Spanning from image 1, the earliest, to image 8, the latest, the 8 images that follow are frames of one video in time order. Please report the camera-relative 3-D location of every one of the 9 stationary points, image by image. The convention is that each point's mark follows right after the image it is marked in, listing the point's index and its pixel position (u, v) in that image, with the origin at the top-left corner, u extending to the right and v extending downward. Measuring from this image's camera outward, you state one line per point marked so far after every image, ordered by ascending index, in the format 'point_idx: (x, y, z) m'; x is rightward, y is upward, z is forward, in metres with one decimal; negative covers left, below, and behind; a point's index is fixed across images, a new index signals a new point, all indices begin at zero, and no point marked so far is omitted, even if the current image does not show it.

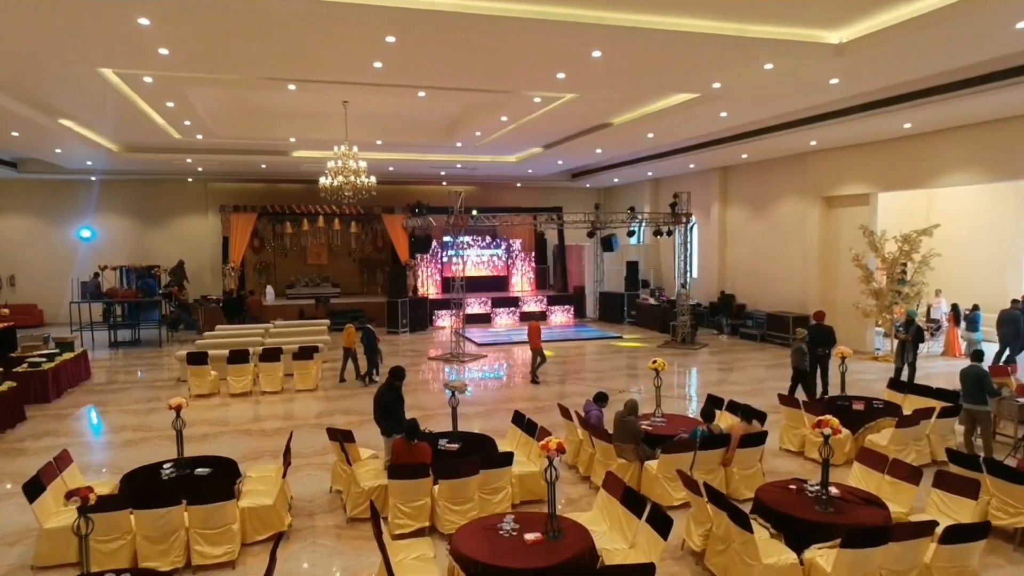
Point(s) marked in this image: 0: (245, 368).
0: (-3.8, -1.2, +10.3) m
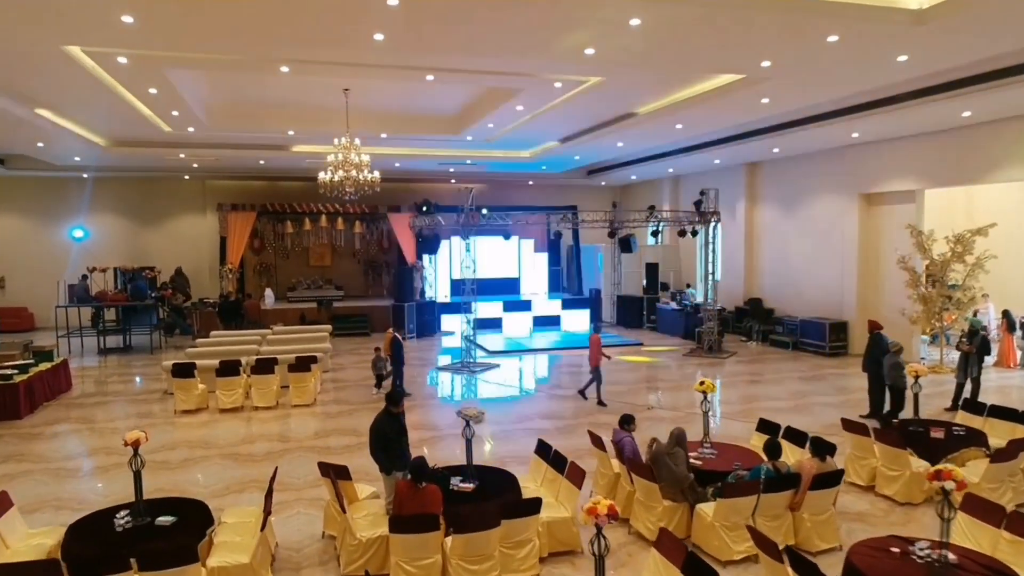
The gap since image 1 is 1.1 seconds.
0: (-3.6, -1.2, +9.4) m
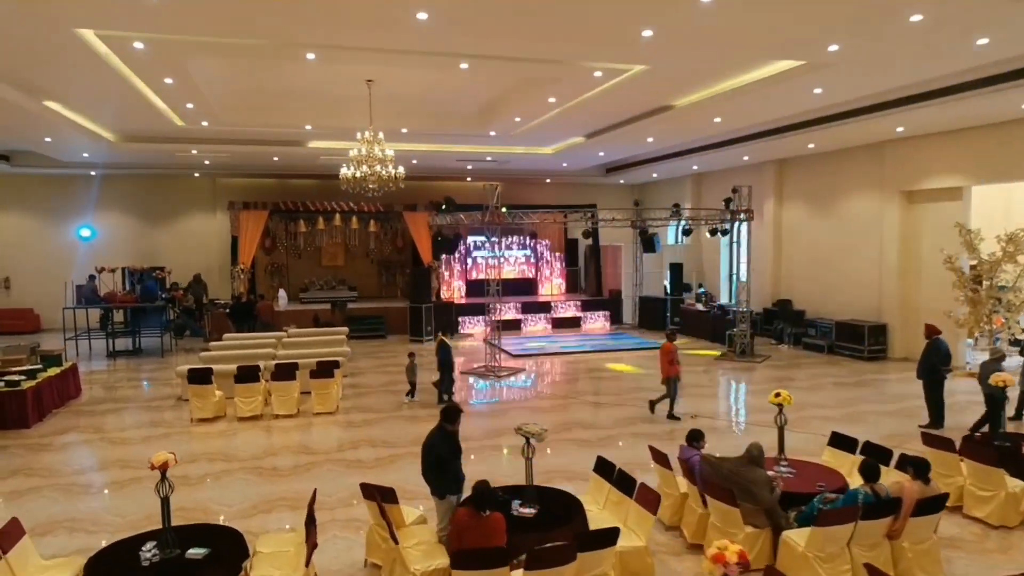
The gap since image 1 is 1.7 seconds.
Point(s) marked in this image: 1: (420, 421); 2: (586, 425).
0: (-3.2, -1.2, +8.9) m
1: (-1.1, -1.6, +8.8) m
2: (+0.9, -1.6, +8.7) m
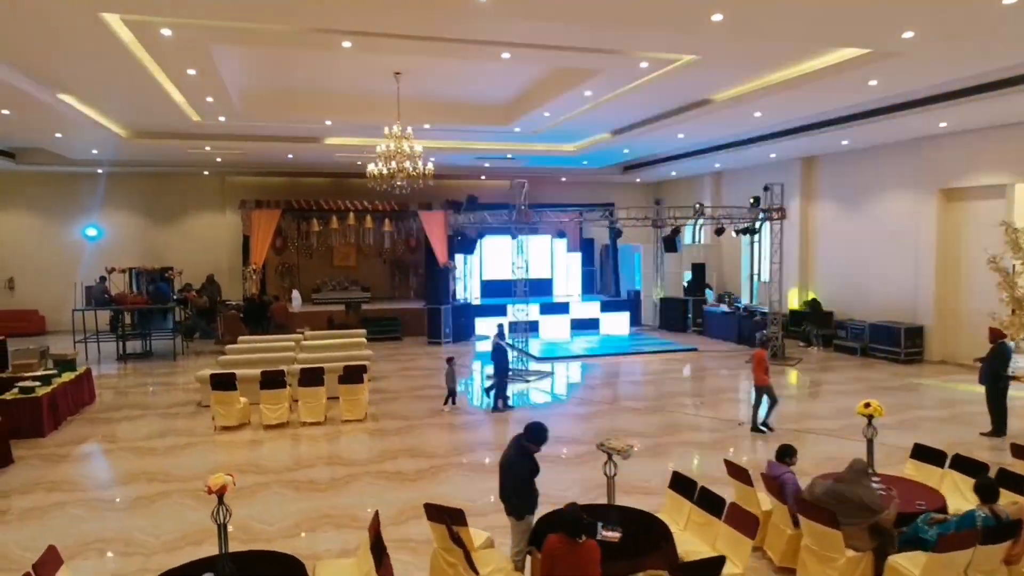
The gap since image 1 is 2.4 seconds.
0: (-2.7, -1.3, +8.5) m
1: (-0.7, -1.6, +8.4) m
2: (+1.3, -1.7, +8.3) m
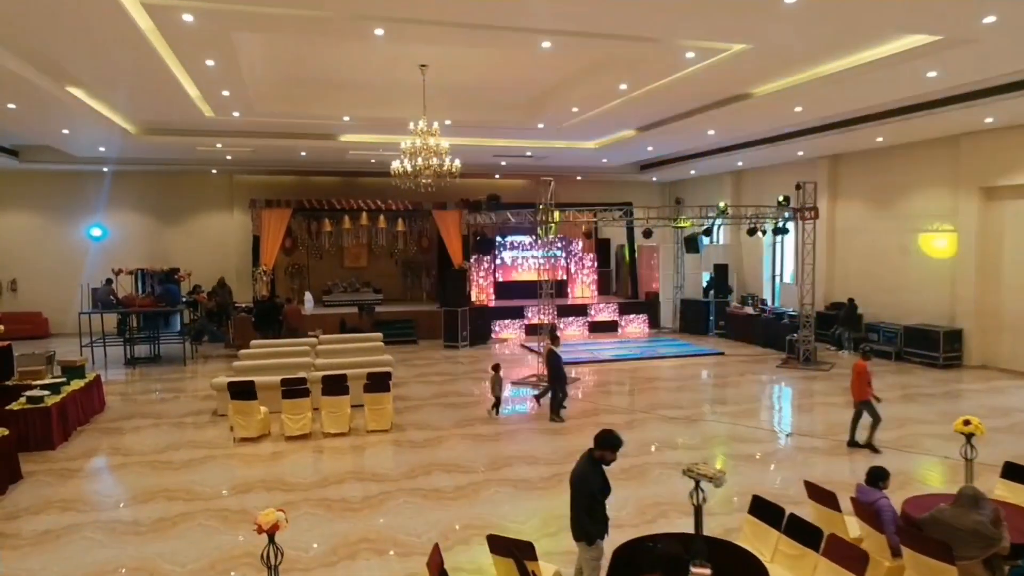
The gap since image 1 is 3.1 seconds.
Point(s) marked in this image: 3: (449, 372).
0: (-2.3, -1.3, +8.0) m
1: (-0.3, -1.7, +8.0) m
2: (+1.7, -1.7, +7.9) m
3: (-1.1, -1.4, +12.1) m
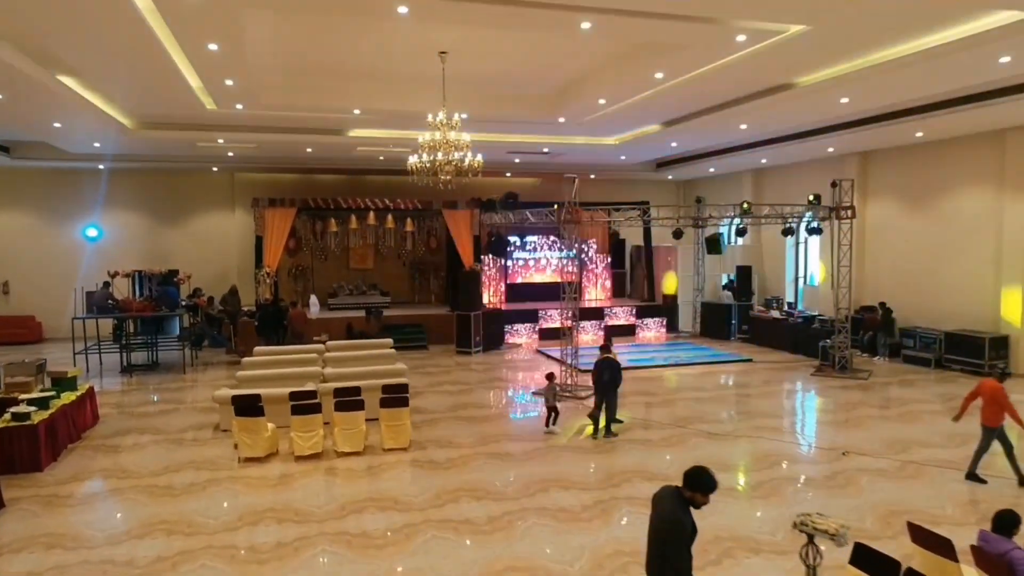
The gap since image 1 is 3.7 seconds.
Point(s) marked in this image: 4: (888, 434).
0: (-2.0, -1.4, +7.3) m
1: (0.0, -1.7, +7.3) m
2: (+2.0, -1.8, +7.2) m
3: (-0.8, -1.5, +11.4) m
4: (+4.3, -1.7, +8.2) m
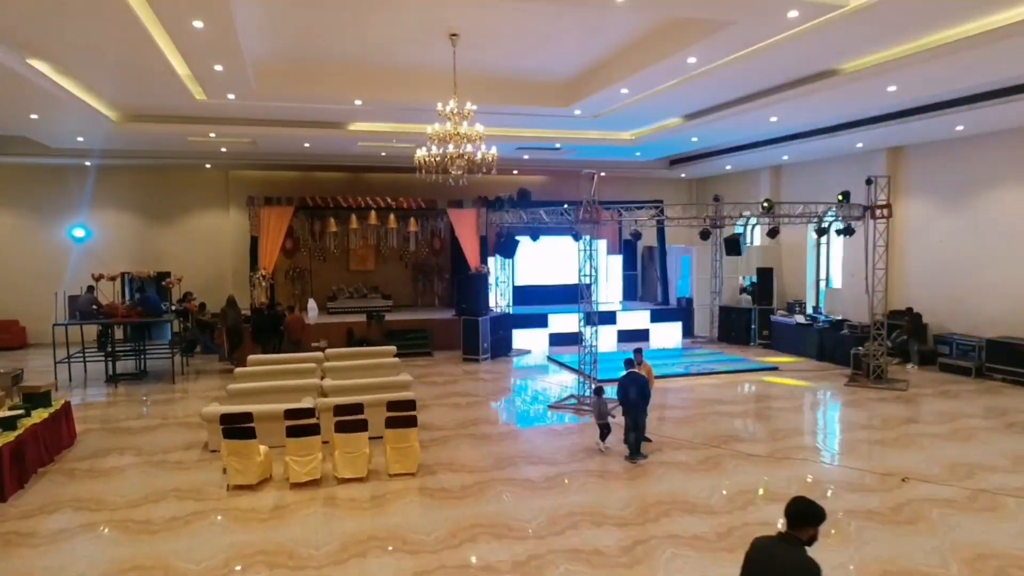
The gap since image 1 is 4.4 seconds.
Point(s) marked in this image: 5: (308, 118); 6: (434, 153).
0: (-1.8, -1.4, +6.6) m
1: (+0.2, -1.8, +6.5) m
2: (+2.2, -1.8, +6.5) m
3: (-0.6, -1.5, +10.7) m
4: (+4.5, -1.8, +7.5) m
5: (-3.1, +2.6, +10.9) m
6: (-0.9, +1.4, +7.8) m
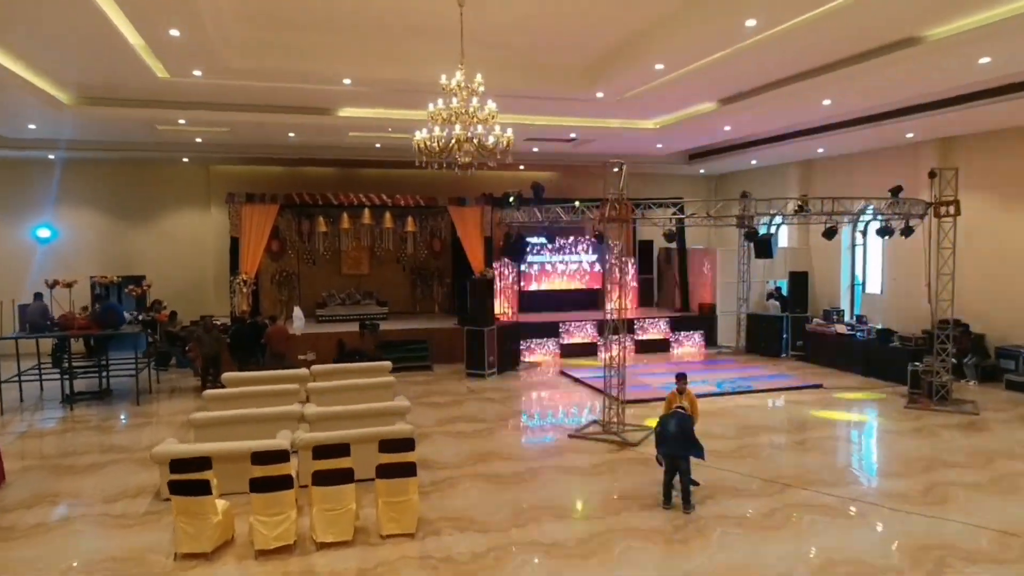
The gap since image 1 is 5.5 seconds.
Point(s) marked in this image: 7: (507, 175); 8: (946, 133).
0: (-1.7, -1.5, +5.2) m
1: (+0.4, -1.9, +5.2) m
2: (+2.4, -1.9, +5.1) m
3: (-0.4, -1.6, +9.3) m
4: (+4.6, -1.9, +6.2) m
5: (-2.9, +2.5, +9.5) m
6: (-0.7, +1.3, +6.5) m
7: (-0.1, +2.4, +15.2) m
8: (+6.7, +2.4, +11.1) m
